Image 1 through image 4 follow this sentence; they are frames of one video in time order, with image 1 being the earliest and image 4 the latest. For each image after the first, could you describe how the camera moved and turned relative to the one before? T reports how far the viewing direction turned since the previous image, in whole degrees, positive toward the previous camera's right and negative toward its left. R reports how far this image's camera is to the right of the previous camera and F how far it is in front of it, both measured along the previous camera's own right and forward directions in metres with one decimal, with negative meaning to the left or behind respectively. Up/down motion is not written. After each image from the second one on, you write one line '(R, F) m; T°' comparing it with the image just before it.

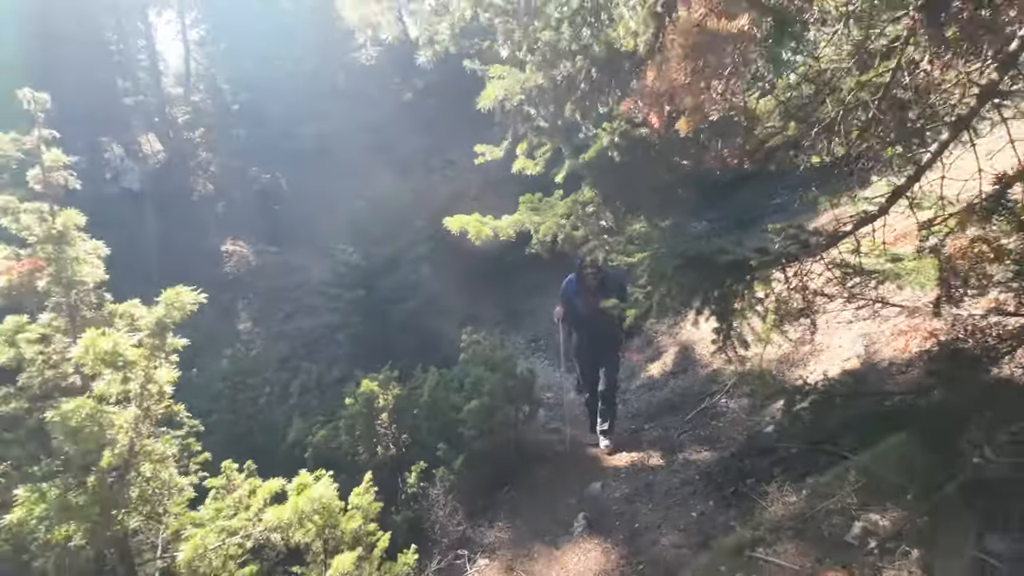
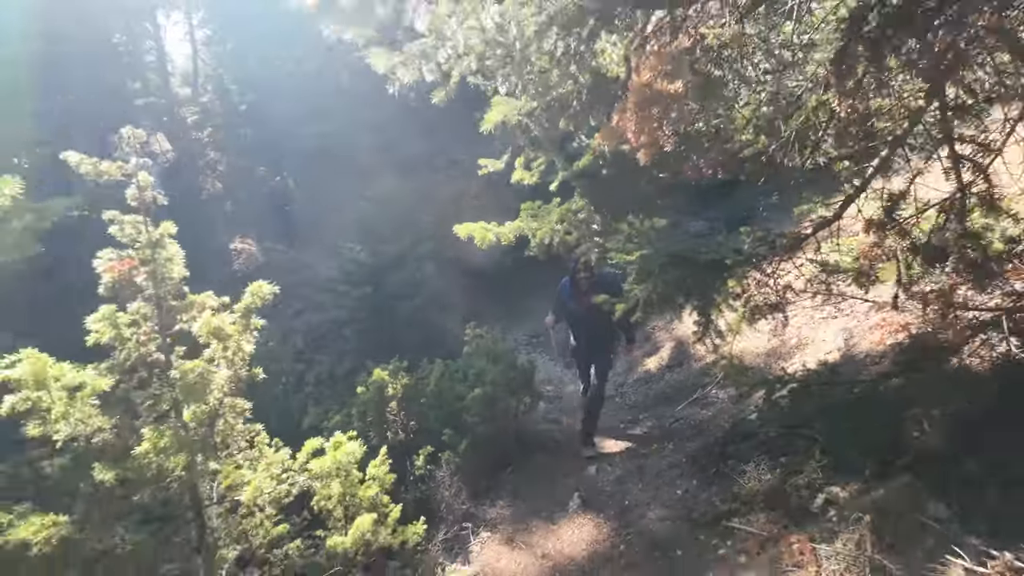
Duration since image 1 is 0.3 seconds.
(0.0, -0.4) m; 0°
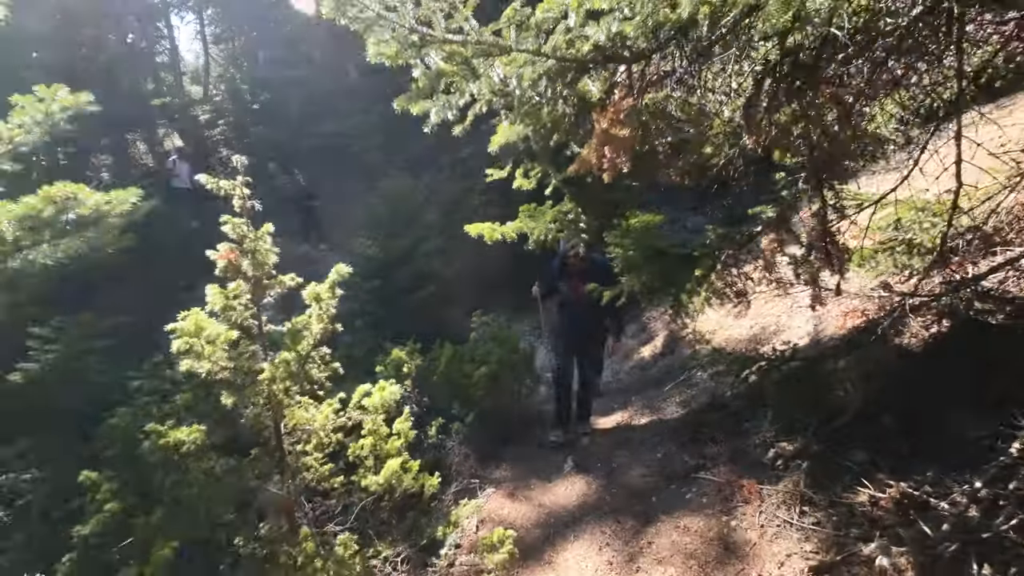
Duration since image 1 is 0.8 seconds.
(0.0, -0.7) m; 0°
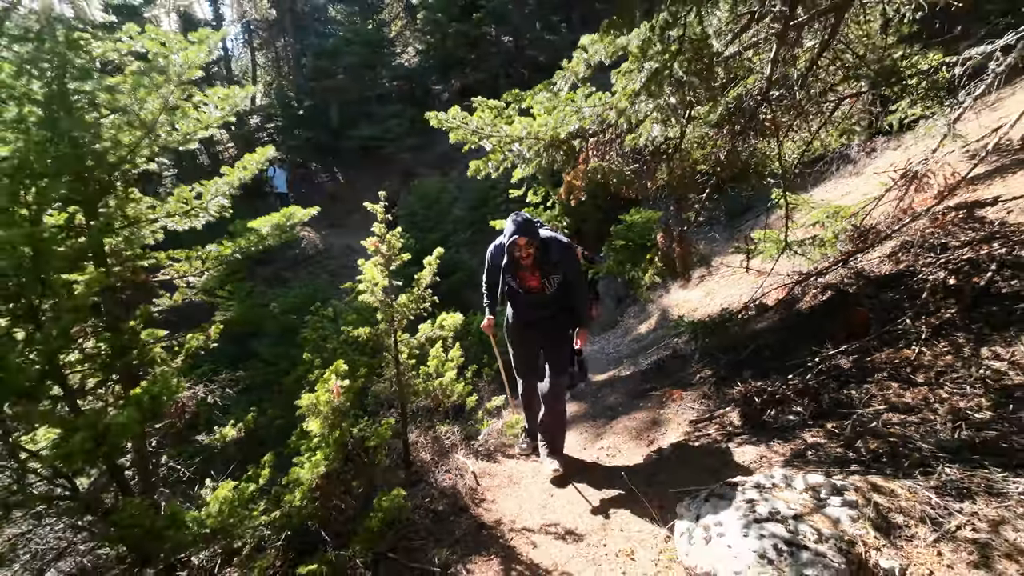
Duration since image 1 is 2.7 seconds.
(+0.1, -2.3) m; -2°
